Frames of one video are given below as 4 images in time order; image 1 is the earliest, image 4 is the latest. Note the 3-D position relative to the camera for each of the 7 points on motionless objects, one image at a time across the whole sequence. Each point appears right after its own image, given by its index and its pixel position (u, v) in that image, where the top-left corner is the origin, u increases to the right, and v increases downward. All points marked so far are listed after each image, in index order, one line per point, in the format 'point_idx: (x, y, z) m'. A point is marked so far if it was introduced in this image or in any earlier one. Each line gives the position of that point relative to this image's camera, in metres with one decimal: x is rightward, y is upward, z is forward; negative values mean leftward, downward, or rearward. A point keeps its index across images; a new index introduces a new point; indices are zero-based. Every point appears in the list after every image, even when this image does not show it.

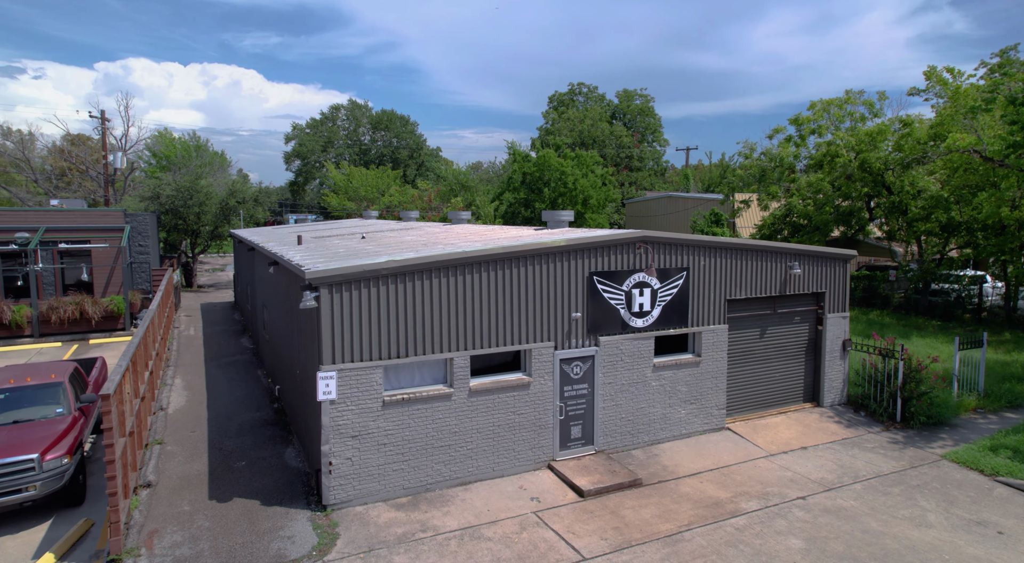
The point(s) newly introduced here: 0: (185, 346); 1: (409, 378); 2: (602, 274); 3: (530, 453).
0: (-9.7, -1.9, +18.6) m
1: (-1.5, -1.4, +9.1) m
2: (+1.5, +0.1, +10.3) m
3: (+0.3, -2.7, +9.8) m
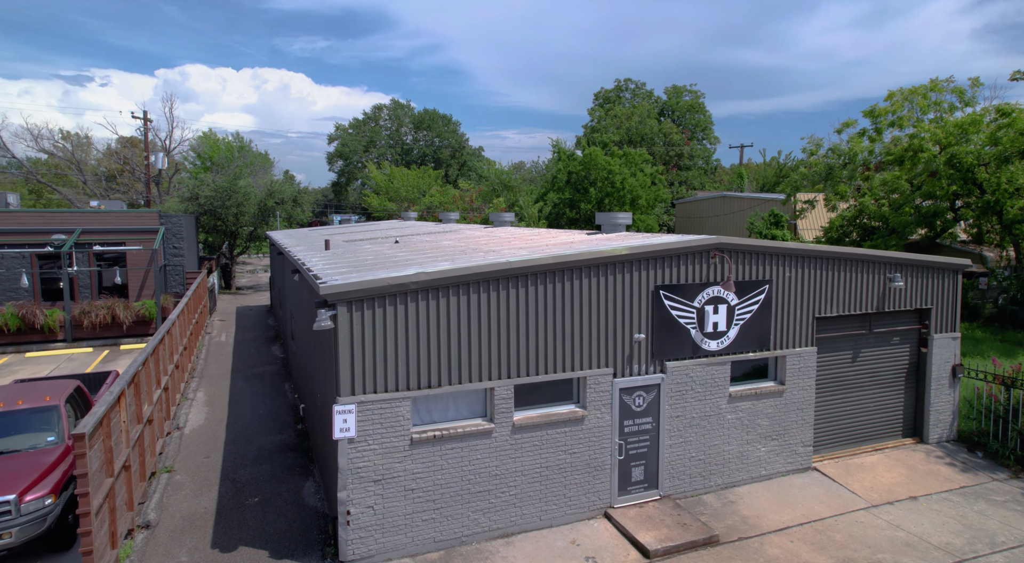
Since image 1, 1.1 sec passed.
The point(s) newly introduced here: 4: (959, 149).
0: (-8.4, -2.1, +17.7) m
1: (-0.9, -1.6, +7.7) m
2: (+2.2, -0.1, +8.7) m
3: (+0.9, -2.9, +8.3) m
4: (+14.2, +4.2, +19.9) m
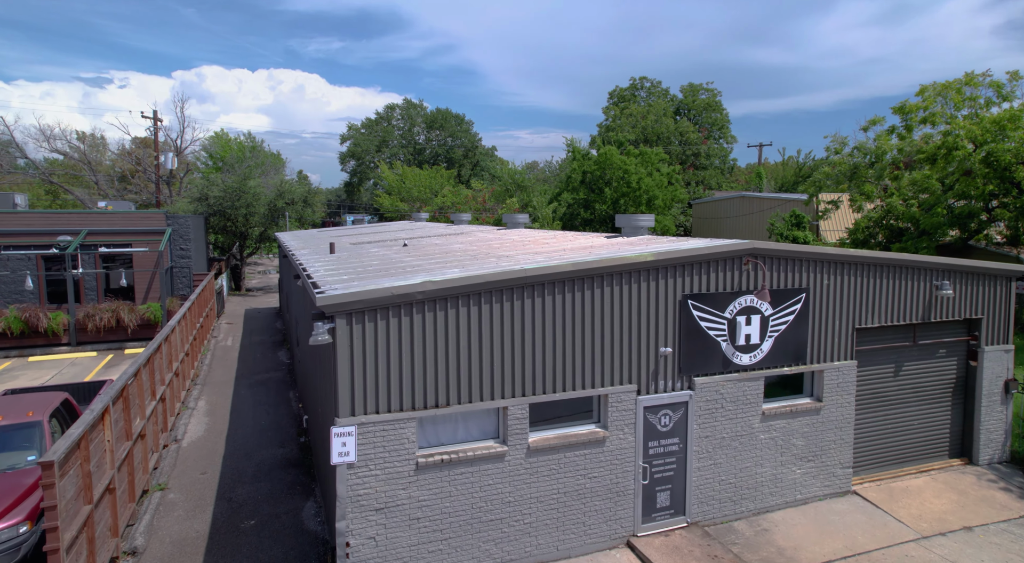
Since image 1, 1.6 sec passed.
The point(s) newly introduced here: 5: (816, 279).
0: (-8.0, -2.1, +17.2) m
1: (-0.7, -1.7, +7.1) m
2: (+2.4, -0.2, +8.0) m
3: (+1.1, -3.0, +7.7) m
4: (+14.6, +4.1, +18.9) m
5: (+4.1, 0.0, +8.6) m
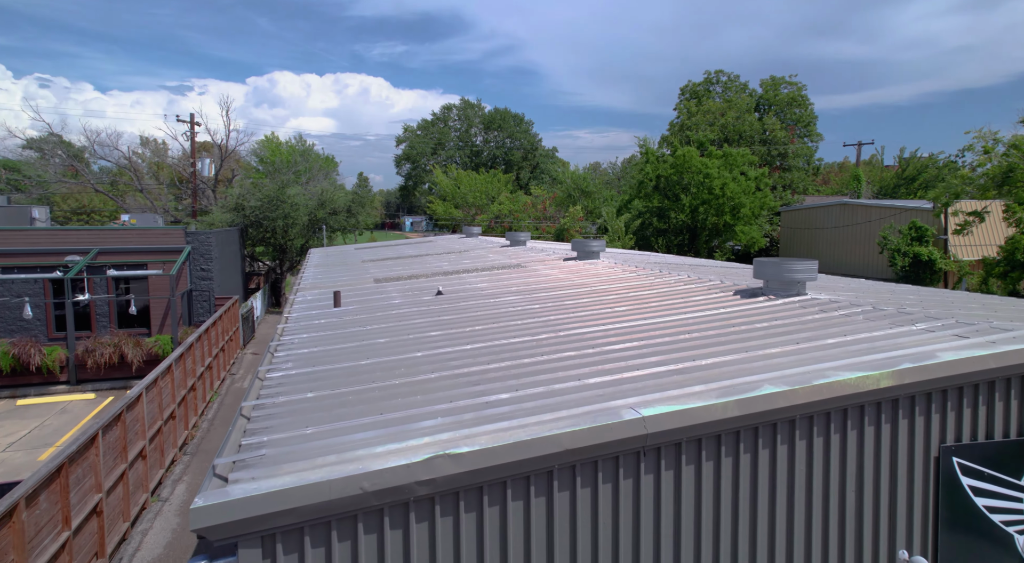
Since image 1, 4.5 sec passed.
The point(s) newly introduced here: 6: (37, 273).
0: (-6.5, -2.9, +14.3) m
1: (-0.1, -2.6, +3.5) m
2: (+3.0, -1.1, +4.1) m
3: (+1.7, -3.9, +3.9) m
4: (+16.3, +3.0, +13.8) m
5: (+4.8, -0.9, +4.5) m
6: (-13.5, +0.3, +17.7) m
